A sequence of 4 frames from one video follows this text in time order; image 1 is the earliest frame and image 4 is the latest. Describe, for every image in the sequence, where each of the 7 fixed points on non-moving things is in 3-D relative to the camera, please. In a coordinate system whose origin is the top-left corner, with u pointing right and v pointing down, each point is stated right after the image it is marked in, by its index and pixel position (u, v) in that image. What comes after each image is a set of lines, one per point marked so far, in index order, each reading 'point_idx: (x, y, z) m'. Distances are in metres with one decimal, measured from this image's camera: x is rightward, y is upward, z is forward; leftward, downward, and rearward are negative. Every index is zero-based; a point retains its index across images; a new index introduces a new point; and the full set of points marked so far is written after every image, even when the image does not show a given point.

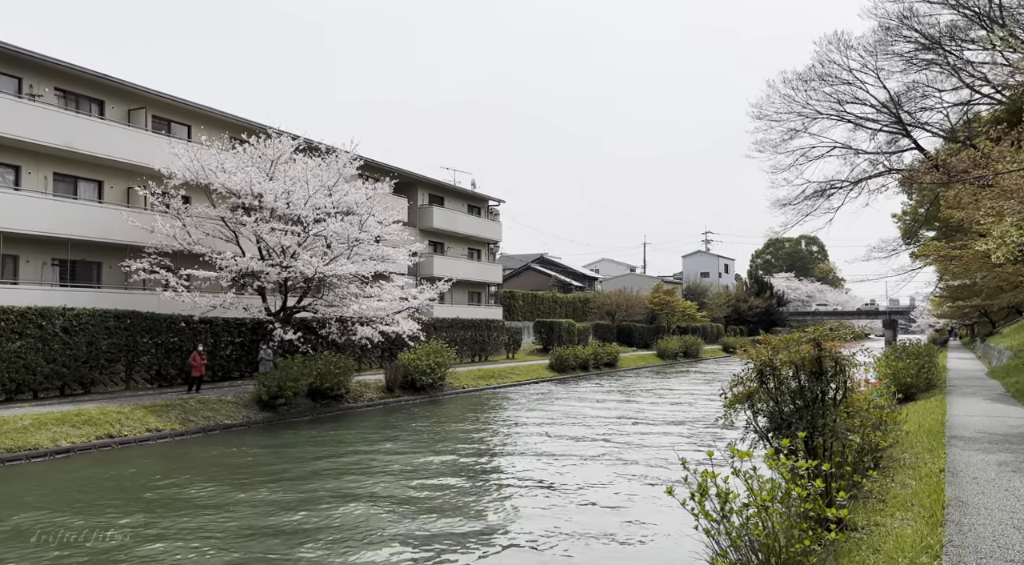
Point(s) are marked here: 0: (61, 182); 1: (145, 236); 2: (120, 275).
0: (-11.1, +2.4, +18.9) m
1: (-9.2, +1.2, +19.3) m
2: (-10.1, +0.2, +19.8) m
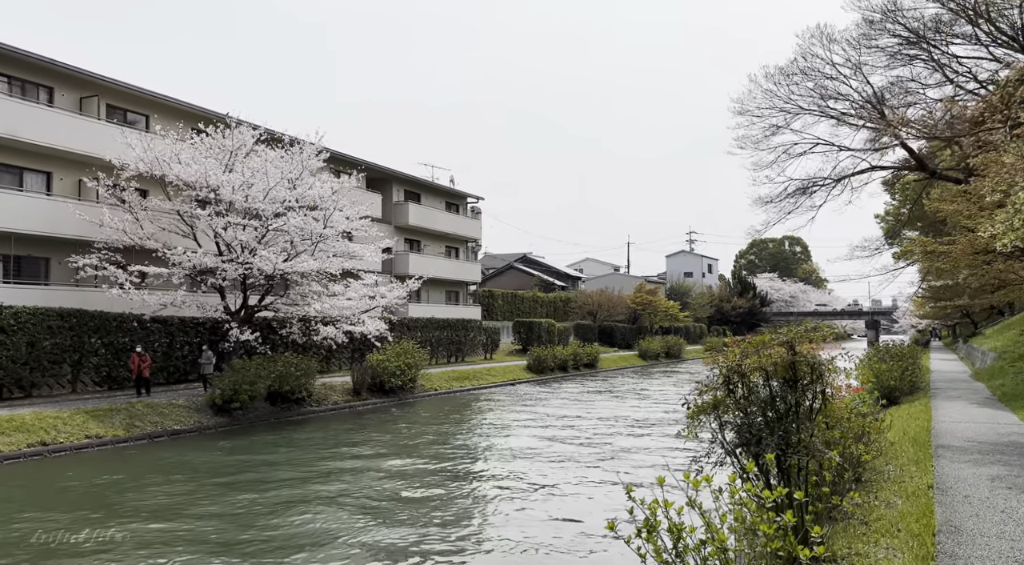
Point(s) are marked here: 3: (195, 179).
0: (-11.8, +2.5, +17.9) m
1: (-10.0, +1.2, +18.4) m
2: (-10.8, +0.3, +18.8) m
3: (-7.4, +2.4, +17.9) m
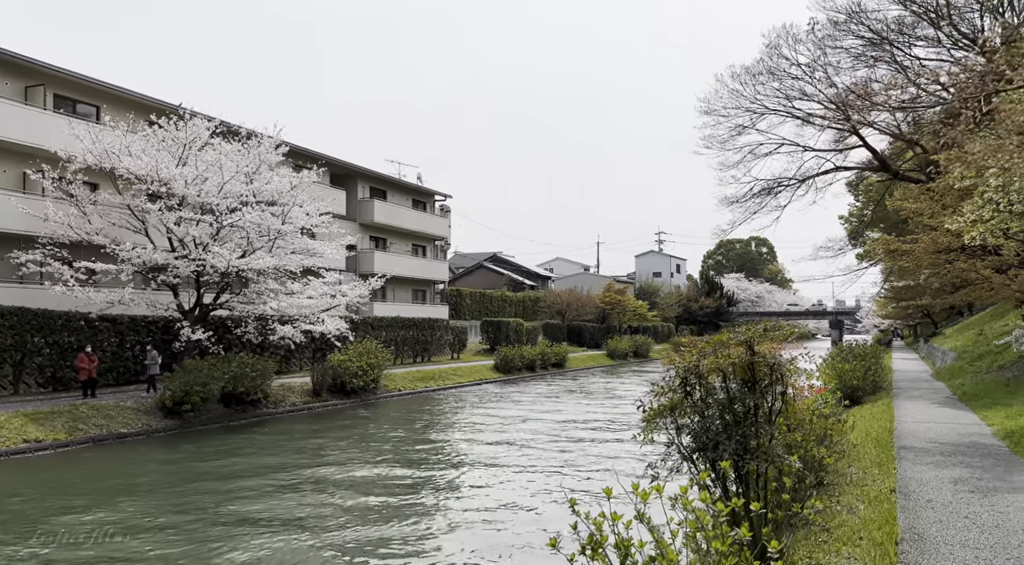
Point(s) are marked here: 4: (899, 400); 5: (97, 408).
0: (-12.6, +2.6, +17.0) m
1: (-10.8, +1.3, +17.6) m
2: (-11.7, +0.3, +18.0) m
3: (-8.2, +2.5, +17.2) m
4: (+7.5, -2.3, +14.9) m
5: (-8.2, -2.5, +15.2) m
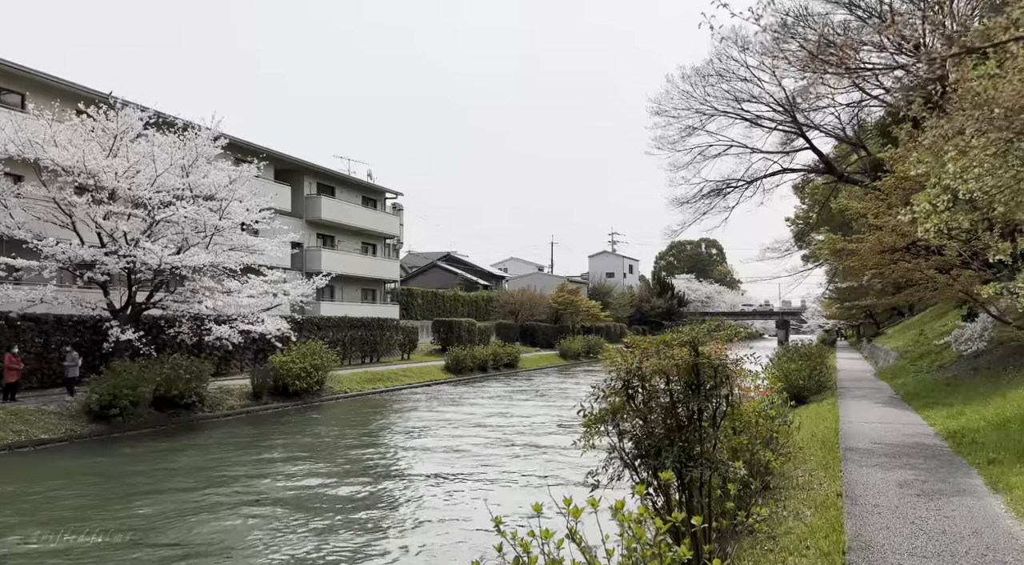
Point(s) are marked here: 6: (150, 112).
0: (-13.7, +2.7, +15.9) m
1: (-12.0, +1.4, +16.6) m
2: (-12.9, +0.4, +16.9) m
3: (-9.3, +2.5, +16.4) m
4: (+6.5, -2.3, +15.0) m
5: (-9.3, -2.4, +14.3) m
6: (-8.6, +4.0, +18.2) m
